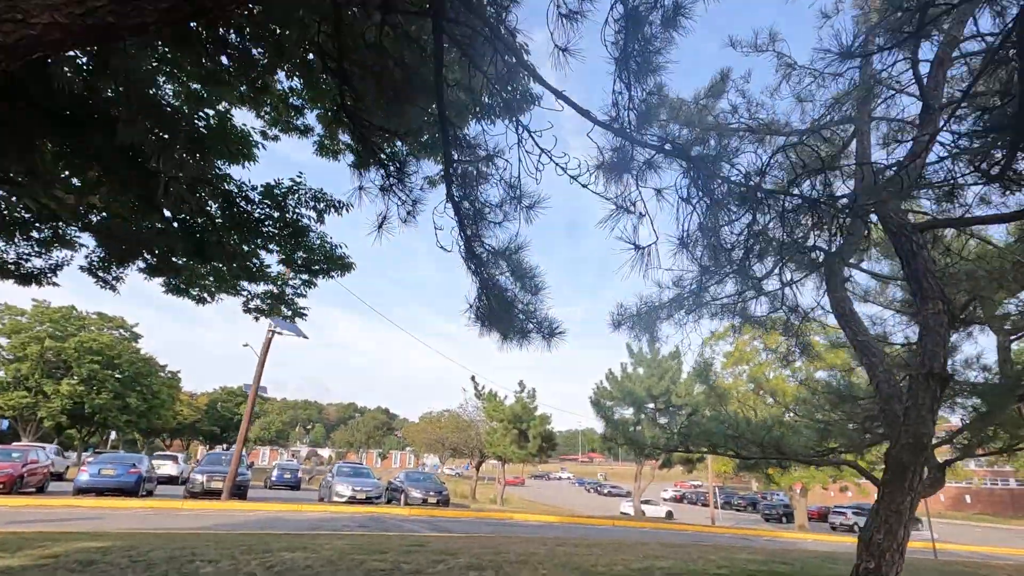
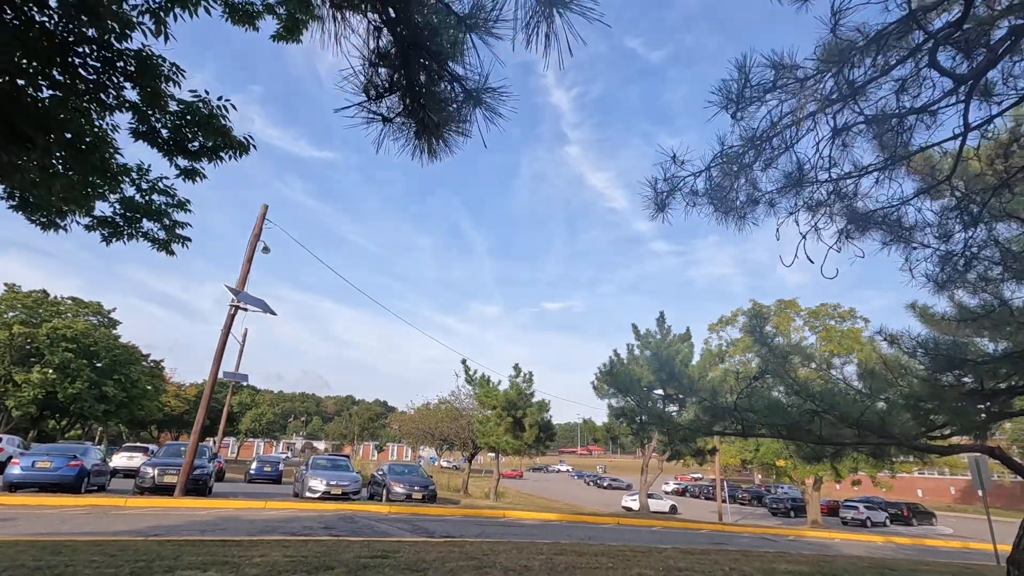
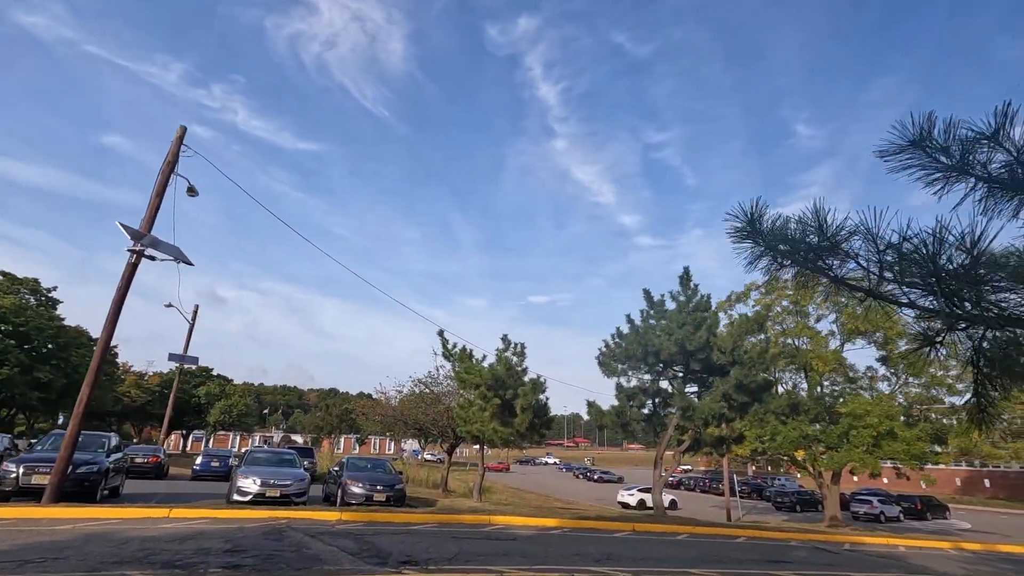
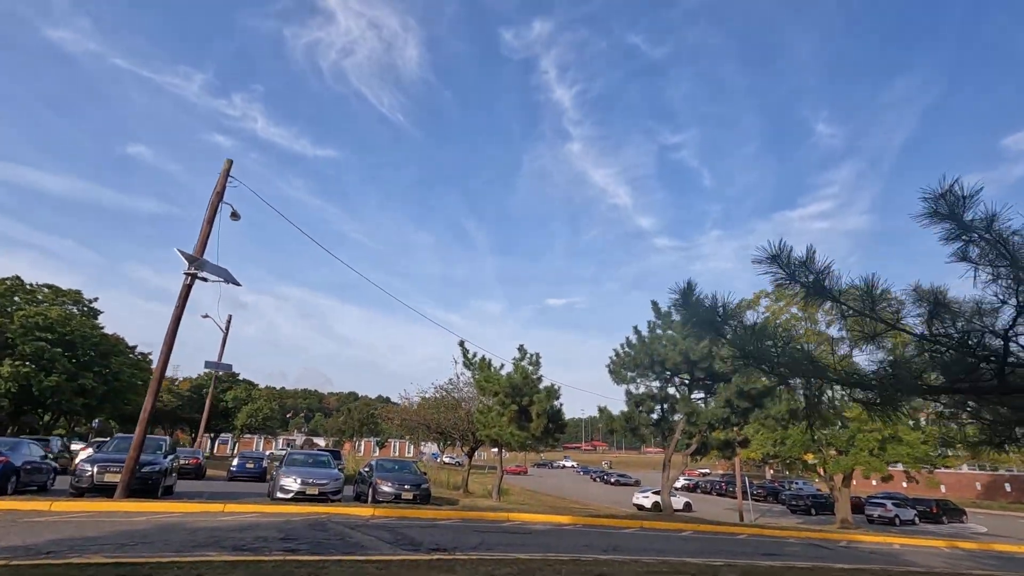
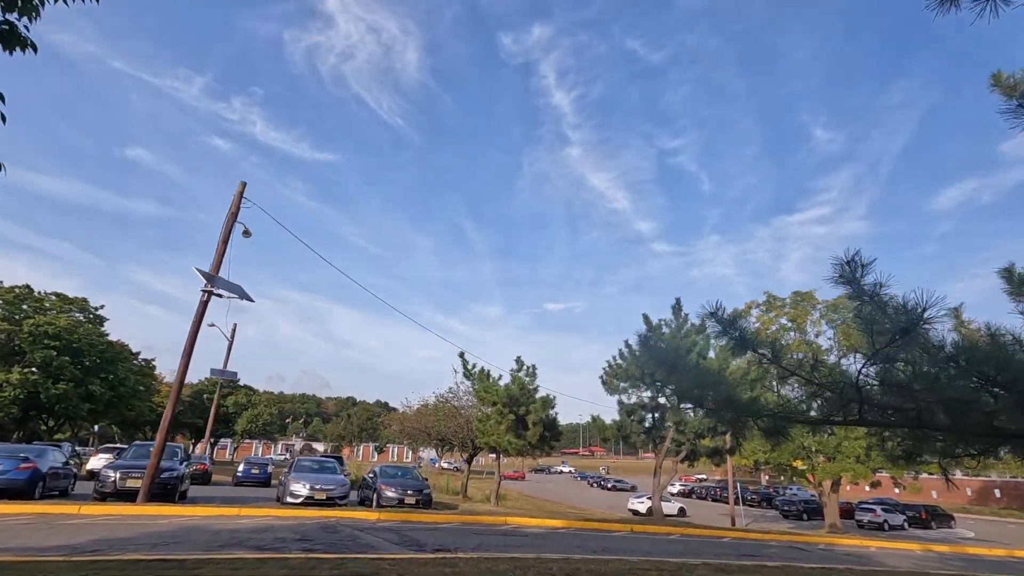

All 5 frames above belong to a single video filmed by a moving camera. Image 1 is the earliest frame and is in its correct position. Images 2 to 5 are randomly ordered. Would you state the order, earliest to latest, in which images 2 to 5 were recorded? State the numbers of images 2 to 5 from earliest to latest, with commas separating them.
2, 5, 4, 3
